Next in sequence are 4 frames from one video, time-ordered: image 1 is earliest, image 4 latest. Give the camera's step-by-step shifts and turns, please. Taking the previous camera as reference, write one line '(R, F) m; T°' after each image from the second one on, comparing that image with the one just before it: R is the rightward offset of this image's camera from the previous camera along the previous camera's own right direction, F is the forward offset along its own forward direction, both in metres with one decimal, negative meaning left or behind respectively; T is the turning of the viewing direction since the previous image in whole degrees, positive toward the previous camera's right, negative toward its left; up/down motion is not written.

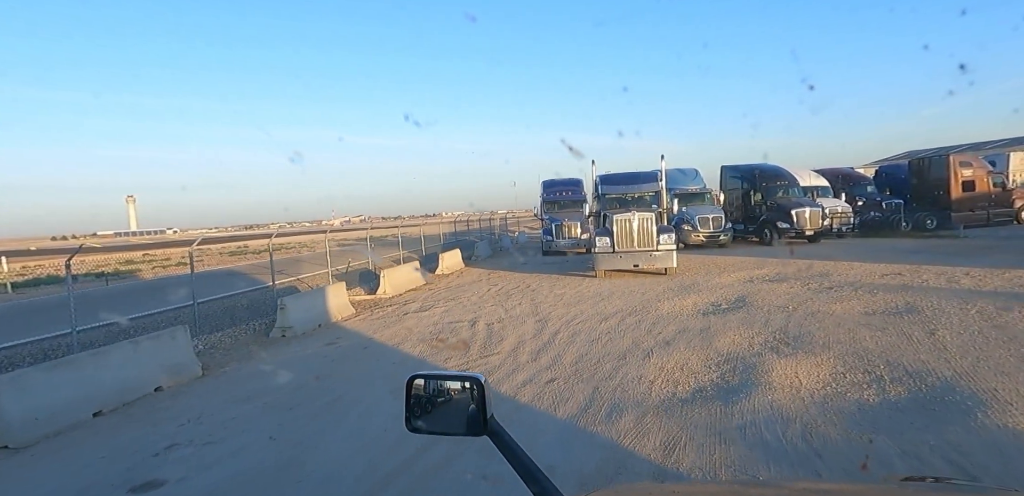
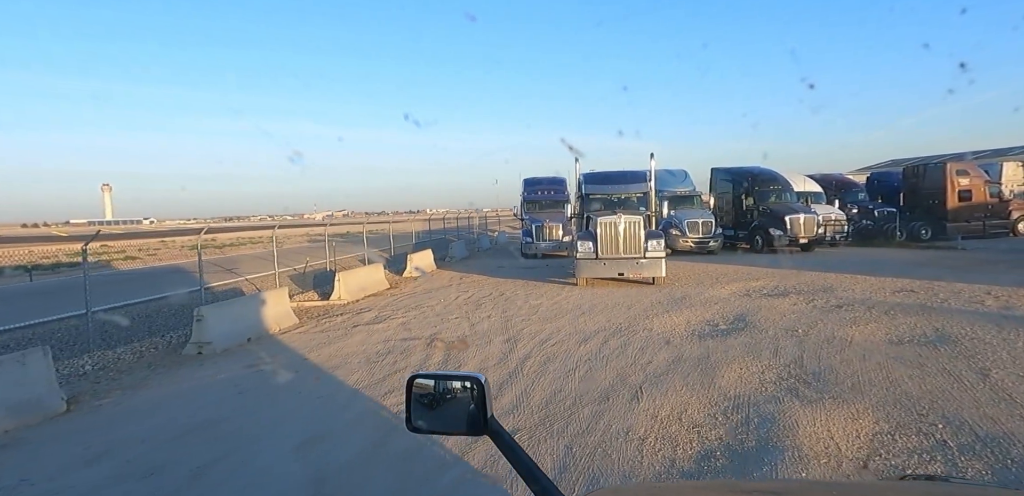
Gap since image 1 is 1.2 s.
(+0.3, +1.7) m; +2°
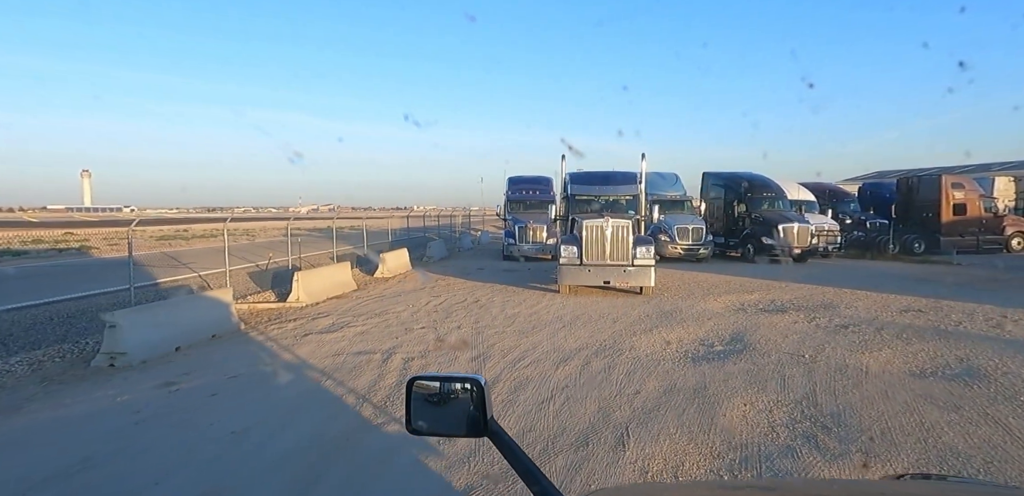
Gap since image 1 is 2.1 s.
(+0.2, +1.2) m; +1°
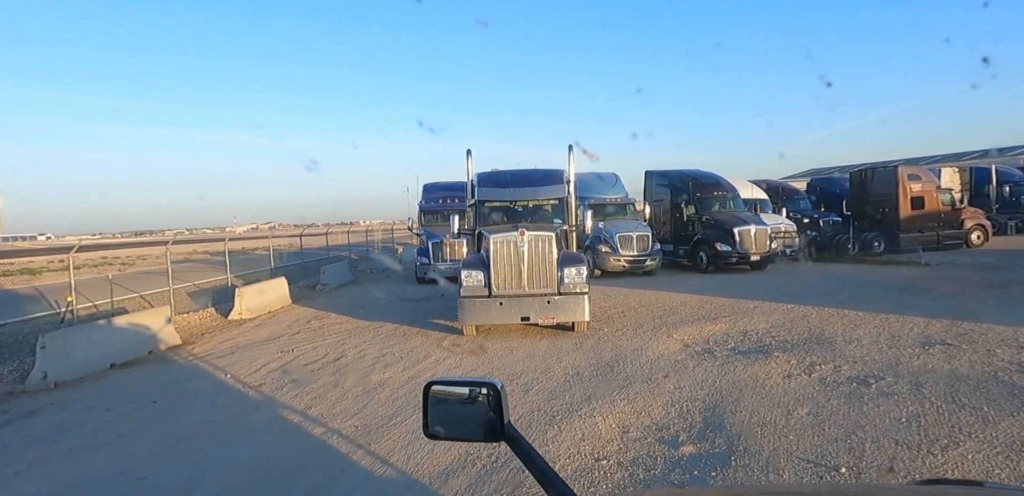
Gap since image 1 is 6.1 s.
(+1.3, +3.8) m; +5°
